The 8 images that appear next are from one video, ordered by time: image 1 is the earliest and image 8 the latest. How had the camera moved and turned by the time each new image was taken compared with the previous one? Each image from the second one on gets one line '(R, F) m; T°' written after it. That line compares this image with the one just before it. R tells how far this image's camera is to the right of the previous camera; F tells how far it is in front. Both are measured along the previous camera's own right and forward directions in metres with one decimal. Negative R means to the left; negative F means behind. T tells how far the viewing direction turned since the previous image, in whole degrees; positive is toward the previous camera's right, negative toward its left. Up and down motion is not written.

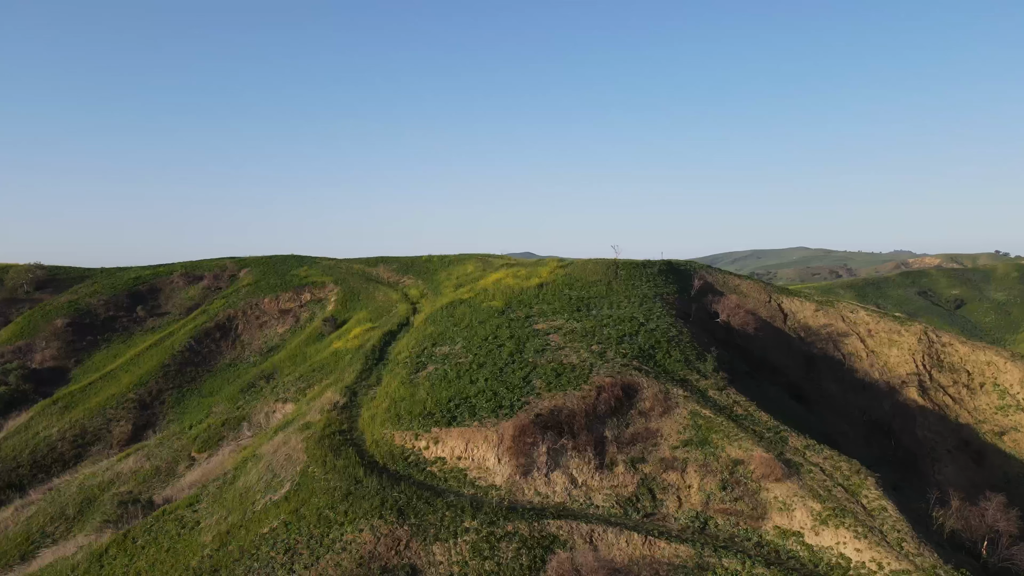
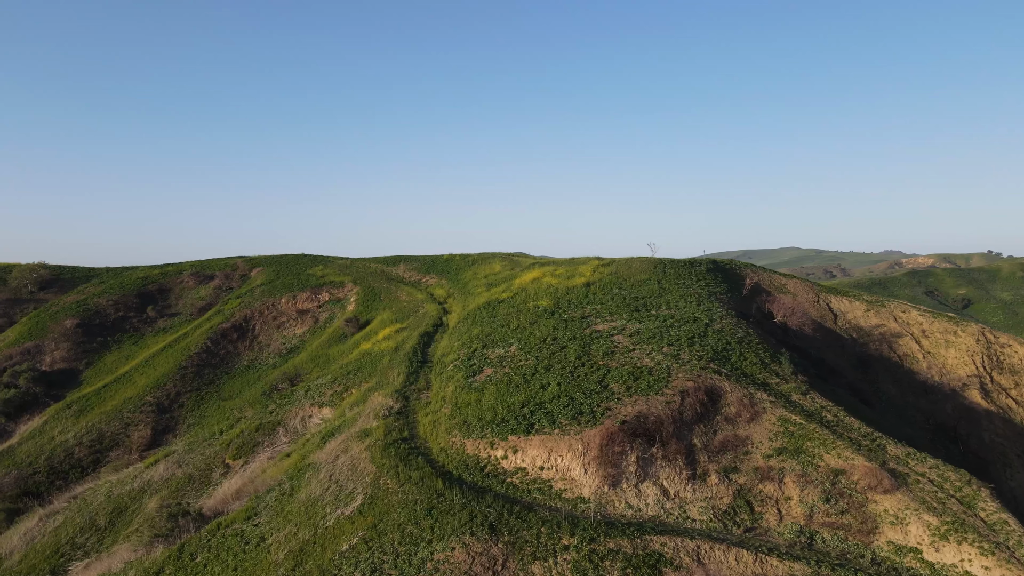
(-2.4, +1.3) m; +1°
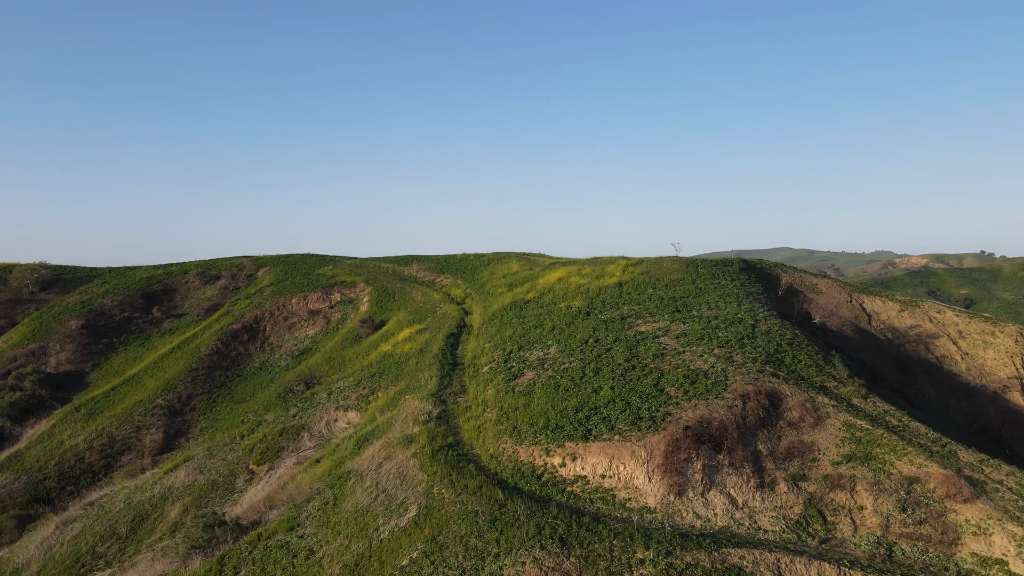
(-1.6, +0.8) m; +1°
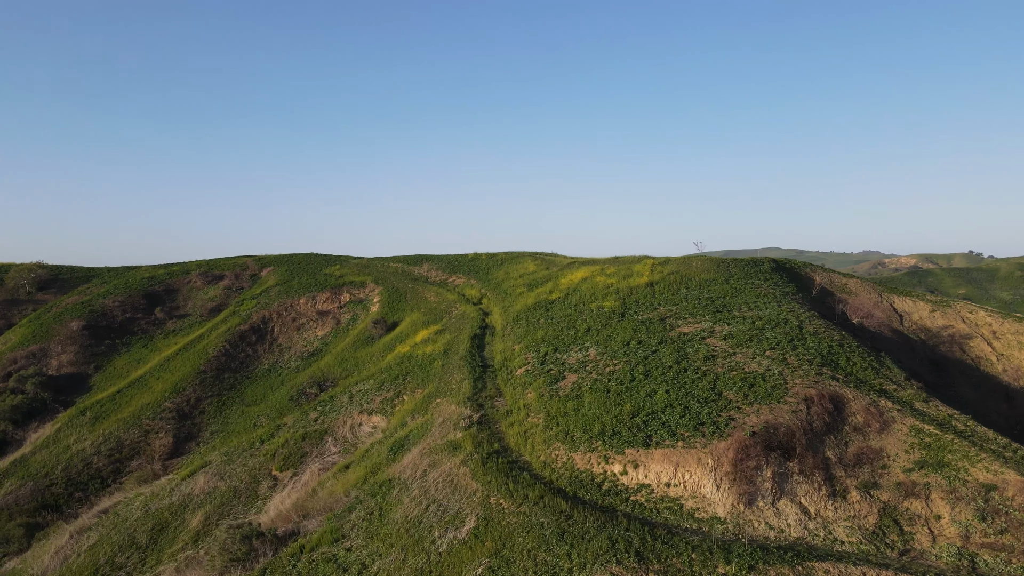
(-1.6, +0.9) m; +1°
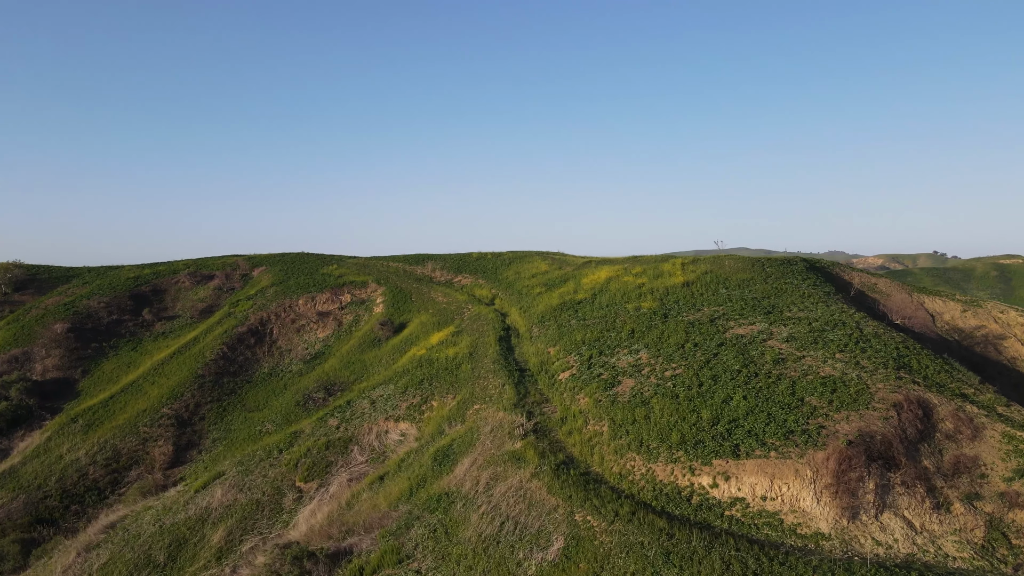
(-2.5, +1.3) m; +2°
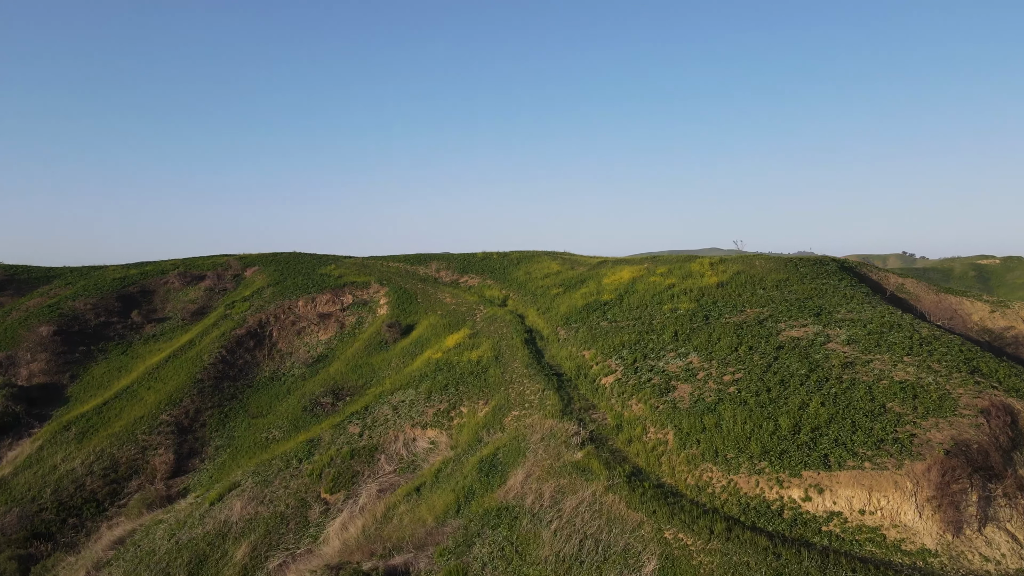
(-2.2, +1.2) m; +2°
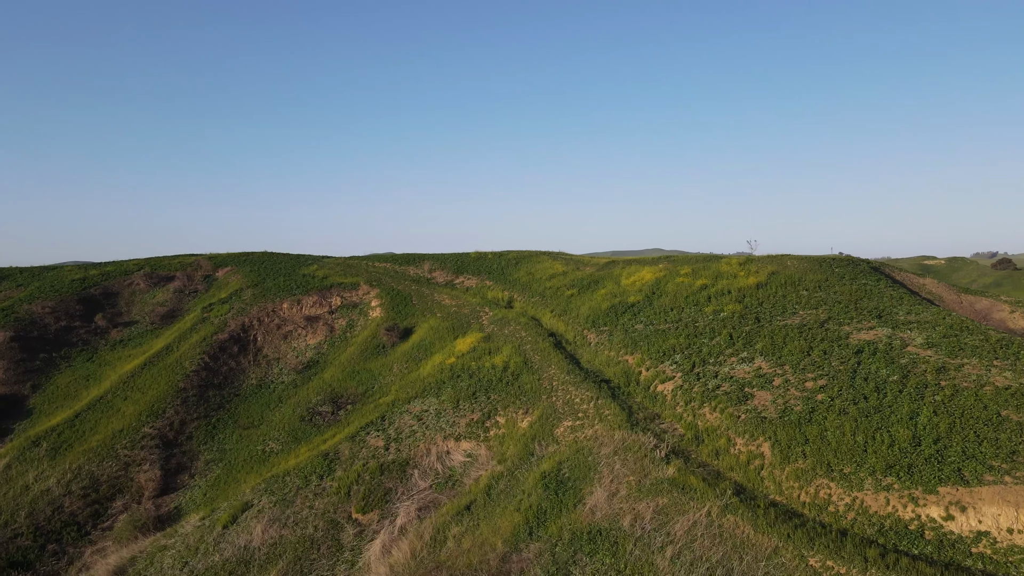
(-3.3, +1.8) m; +4°
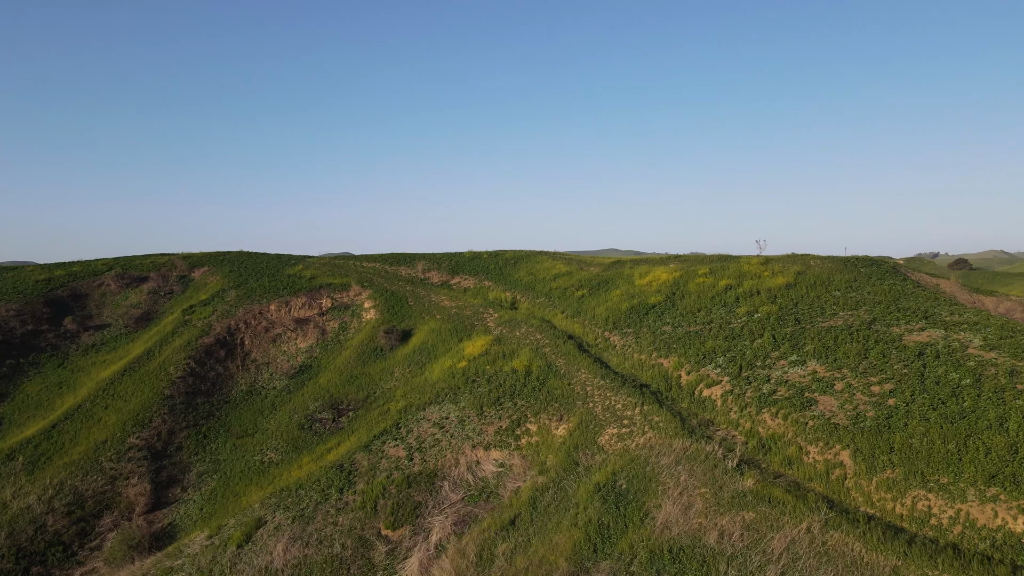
(-2.5, +1.3) m; +3°
